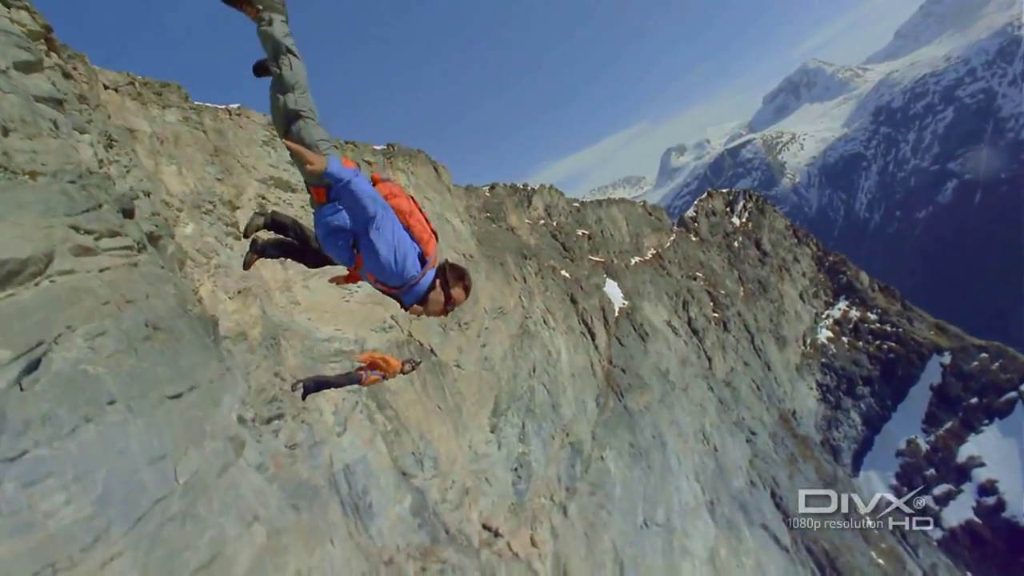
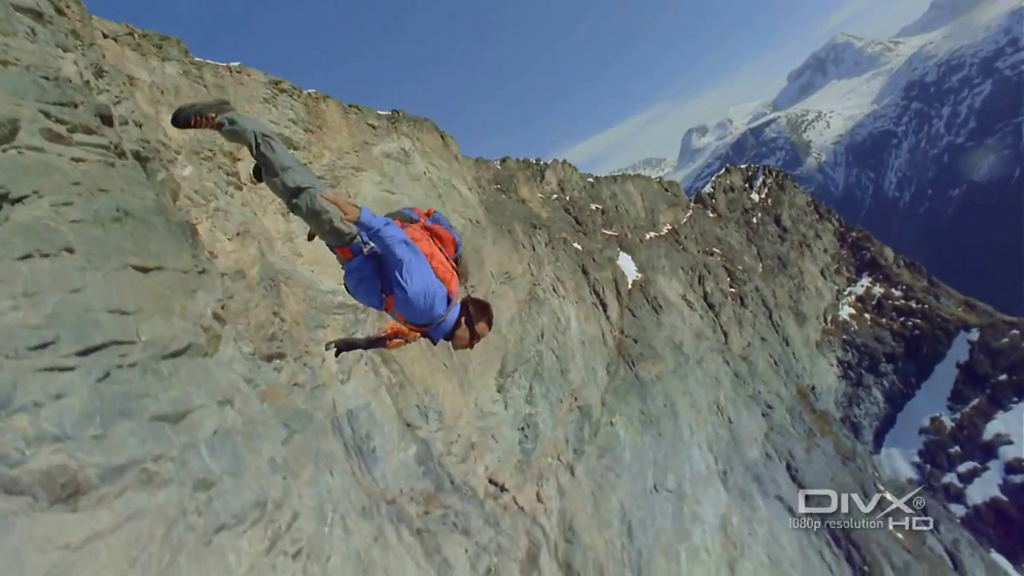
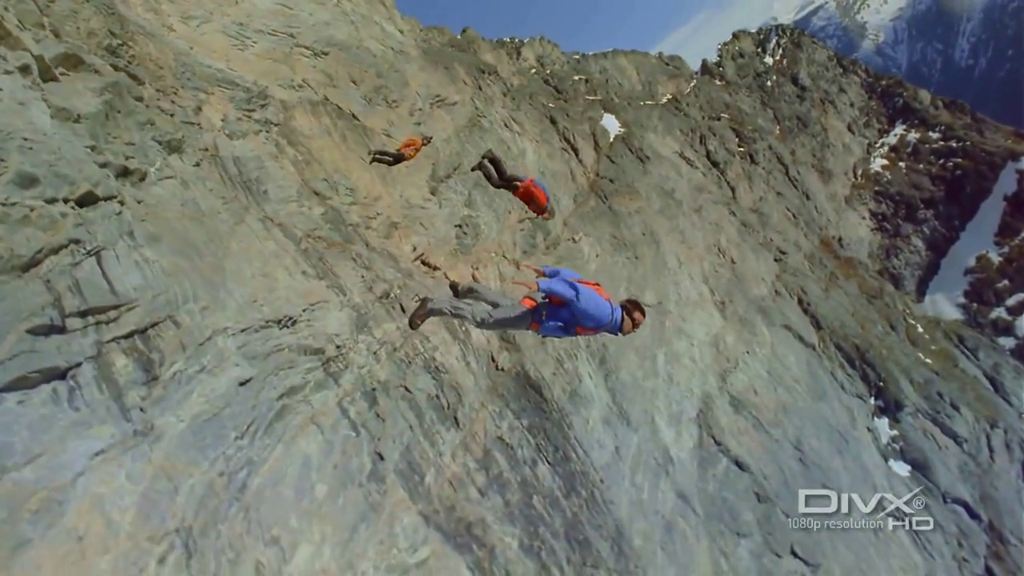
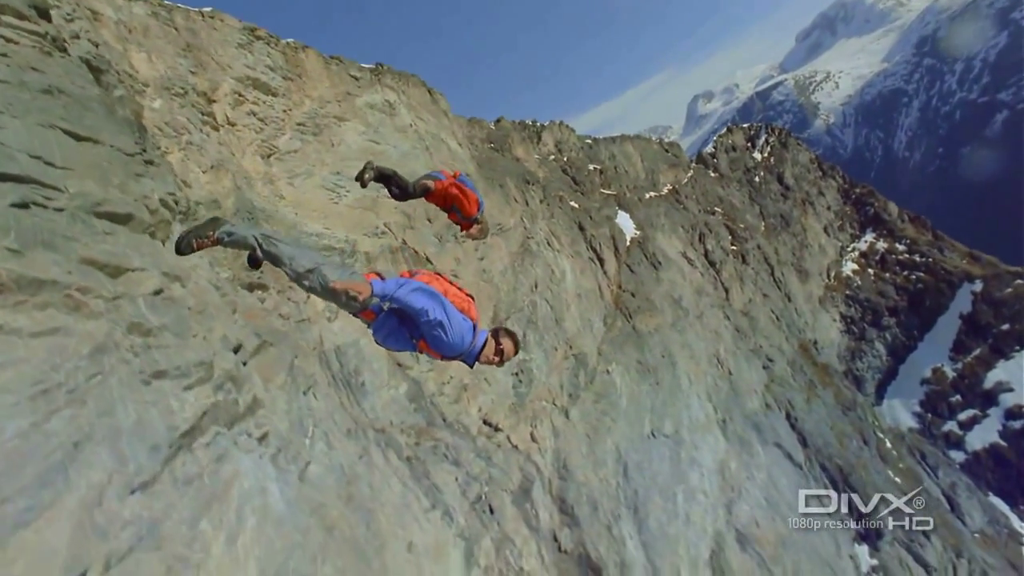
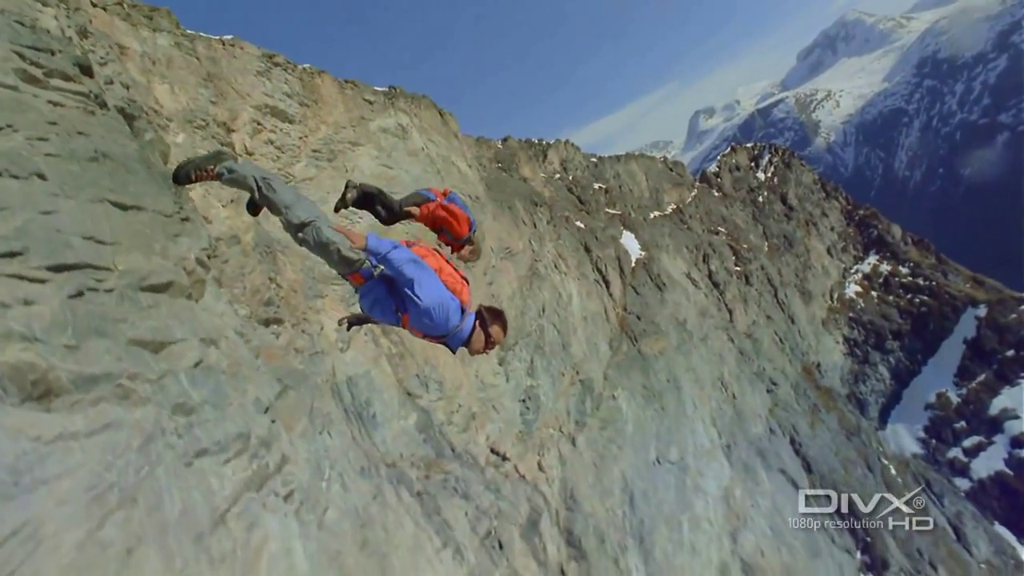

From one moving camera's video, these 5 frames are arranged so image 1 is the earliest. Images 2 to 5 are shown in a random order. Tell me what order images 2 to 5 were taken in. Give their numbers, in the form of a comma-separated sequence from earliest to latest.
2, 5, 4, 3
